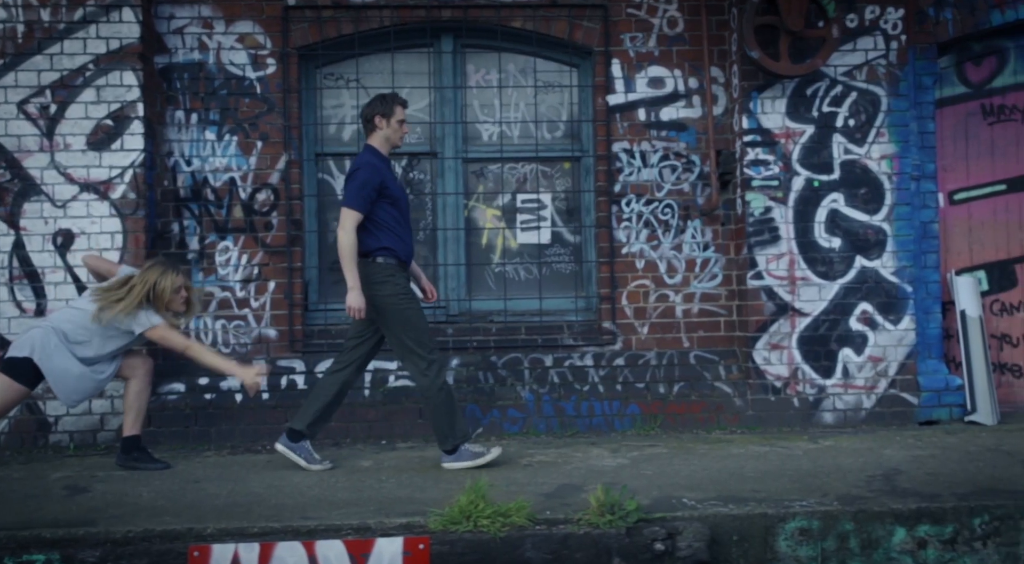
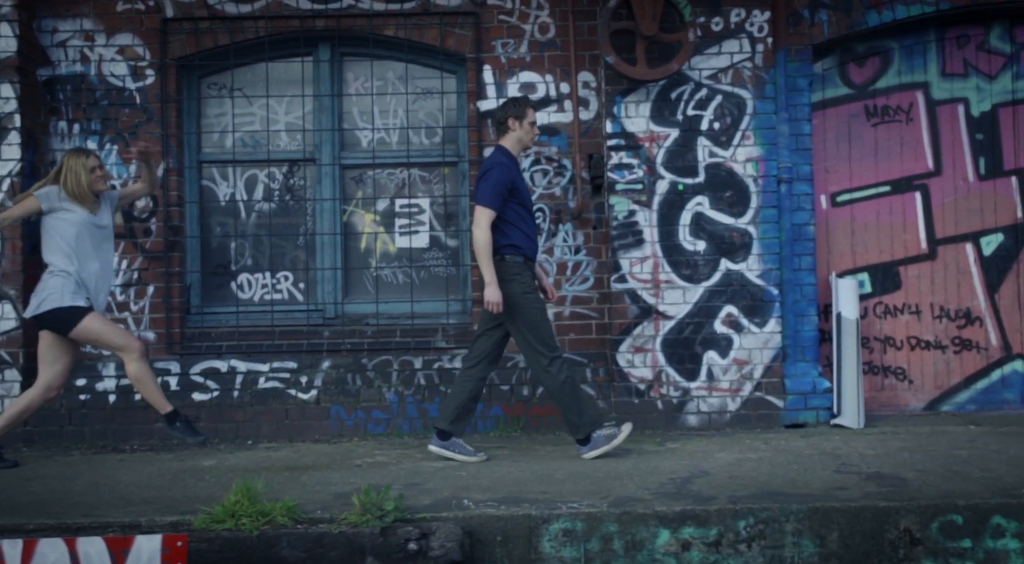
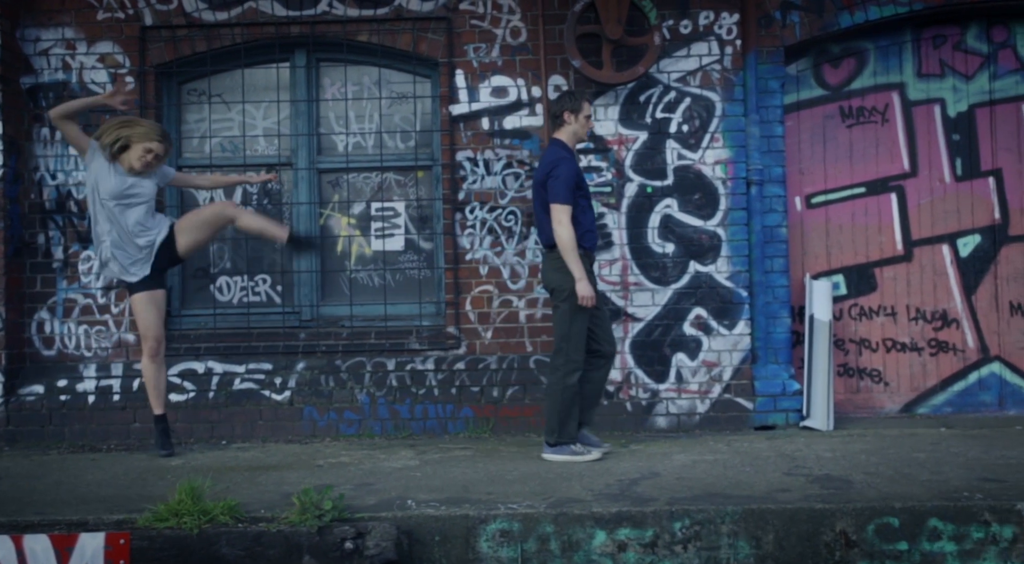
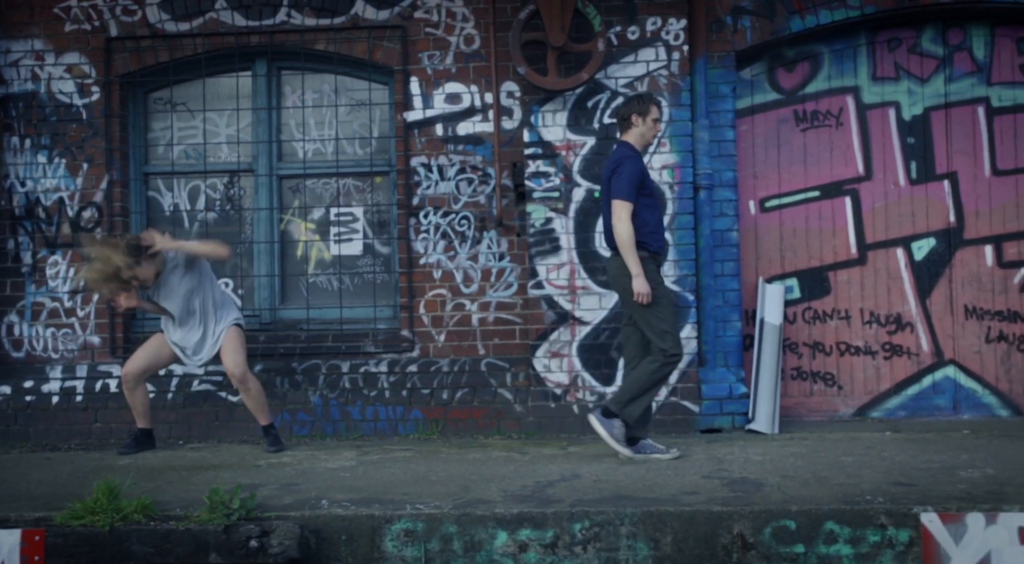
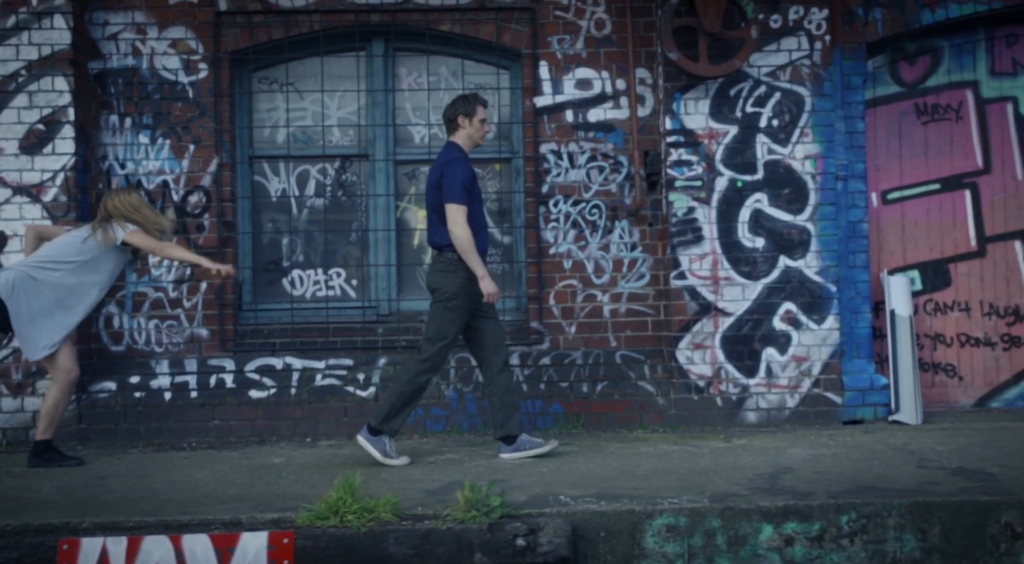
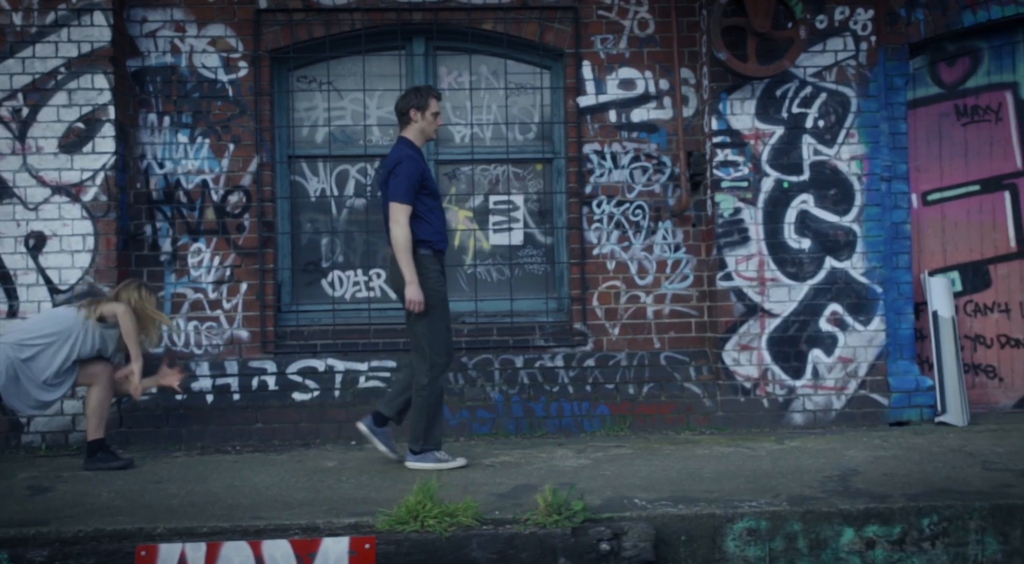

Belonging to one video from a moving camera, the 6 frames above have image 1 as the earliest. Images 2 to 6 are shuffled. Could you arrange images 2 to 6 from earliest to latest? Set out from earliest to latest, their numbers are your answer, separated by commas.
6, 5, 2, 3, 4
